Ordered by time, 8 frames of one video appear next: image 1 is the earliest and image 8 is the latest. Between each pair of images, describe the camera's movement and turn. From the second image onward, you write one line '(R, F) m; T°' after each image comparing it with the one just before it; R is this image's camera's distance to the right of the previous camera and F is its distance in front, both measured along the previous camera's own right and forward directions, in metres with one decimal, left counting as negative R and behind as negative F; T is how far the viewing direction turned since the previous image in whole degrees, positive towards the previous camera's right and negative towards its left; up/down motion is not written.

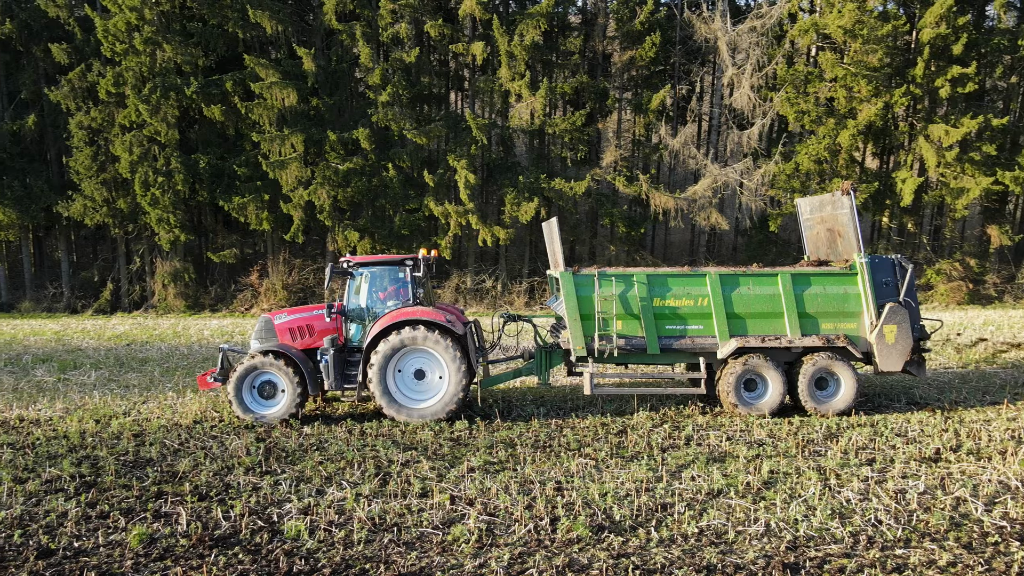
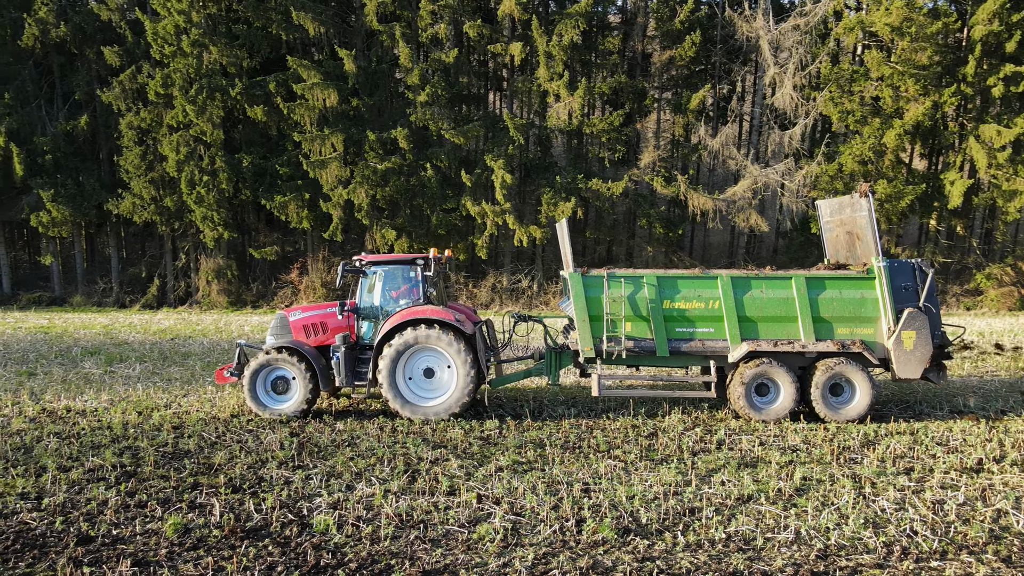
(0.0, 0.0) m; -3°
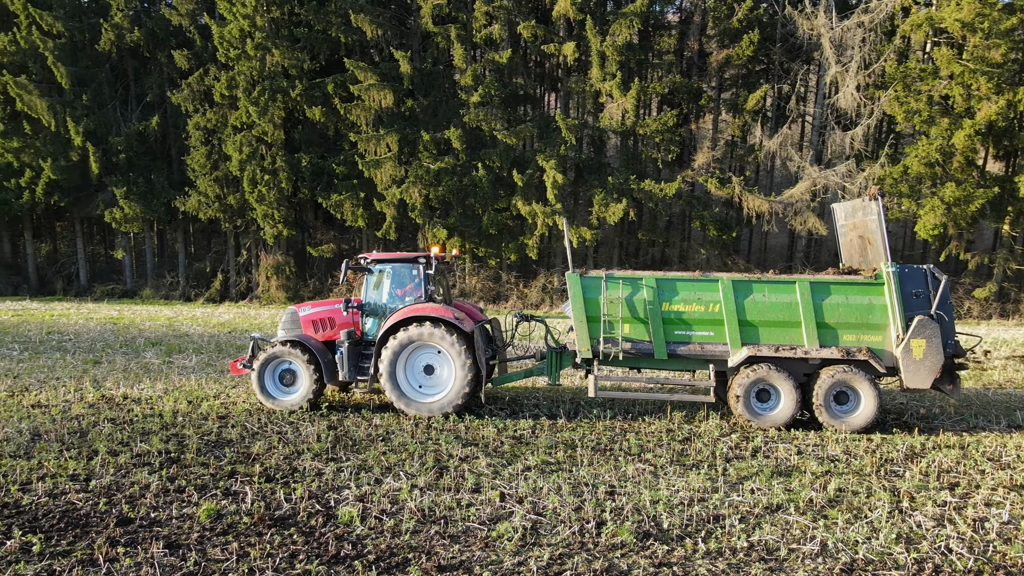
(+0.2, 0.0) m; -5°
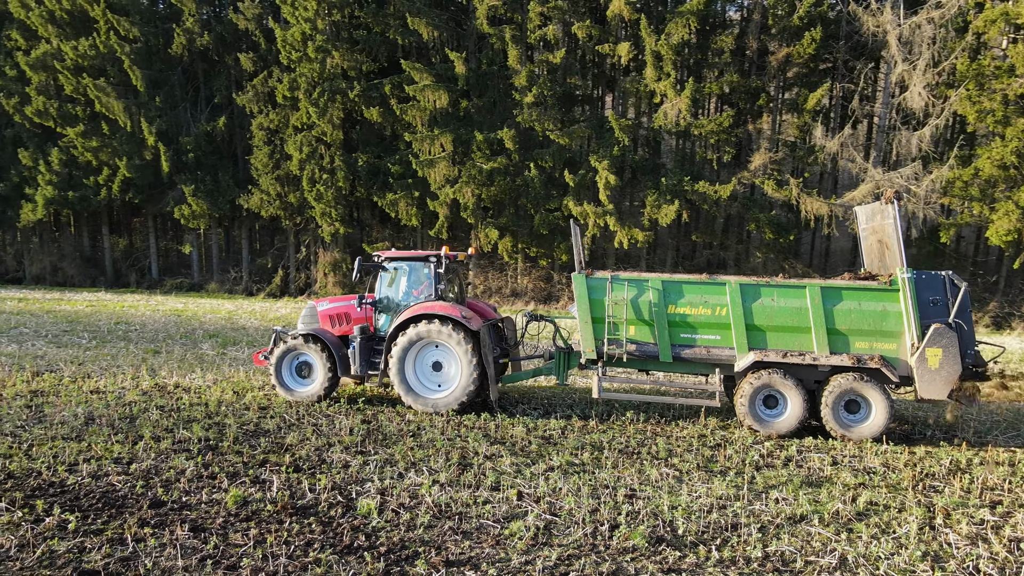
(+0.2, 0.0) m; -5°
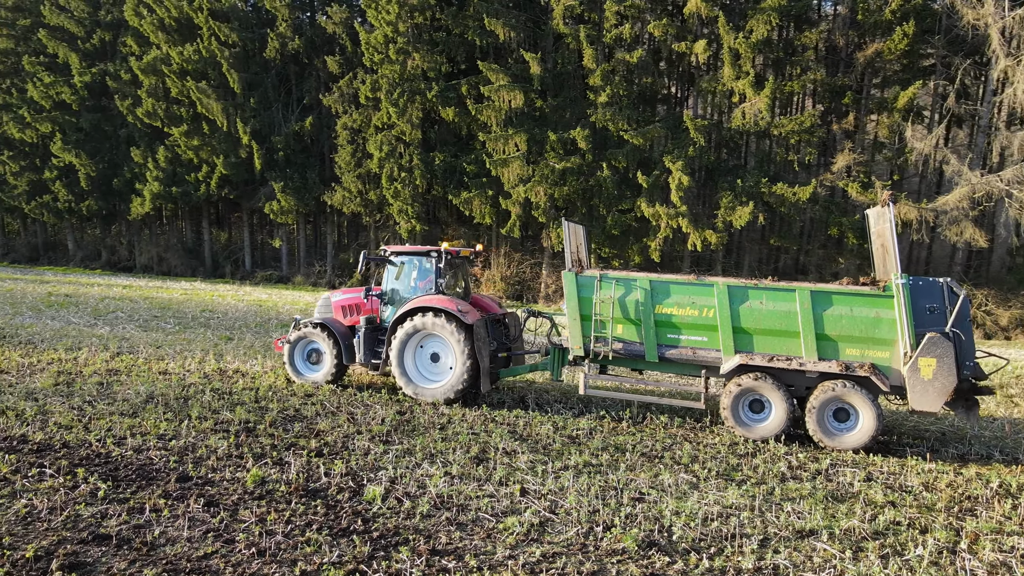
(+0.4, 0.0) m; -7°
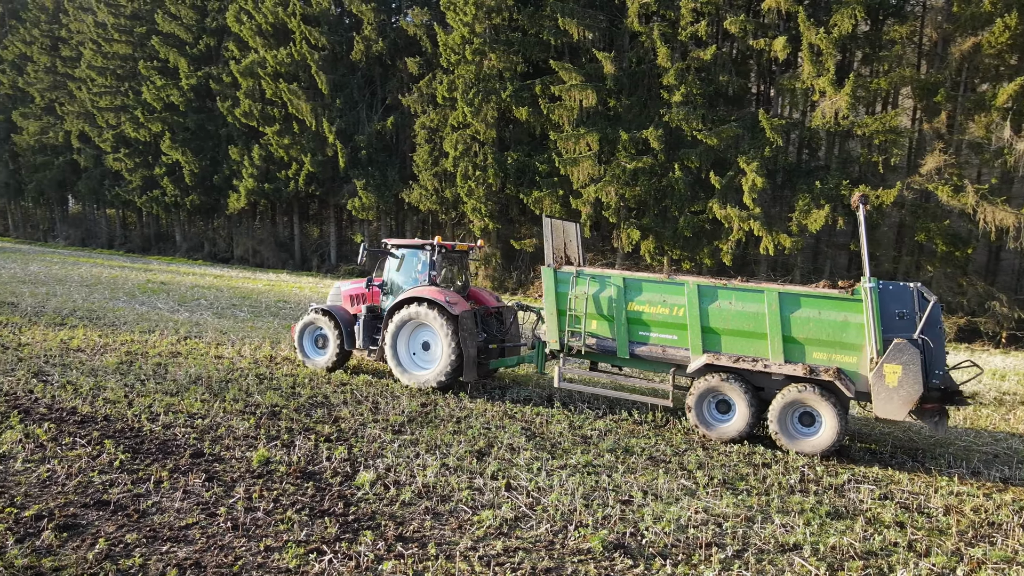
(+0.5, 0.0) m; -7°
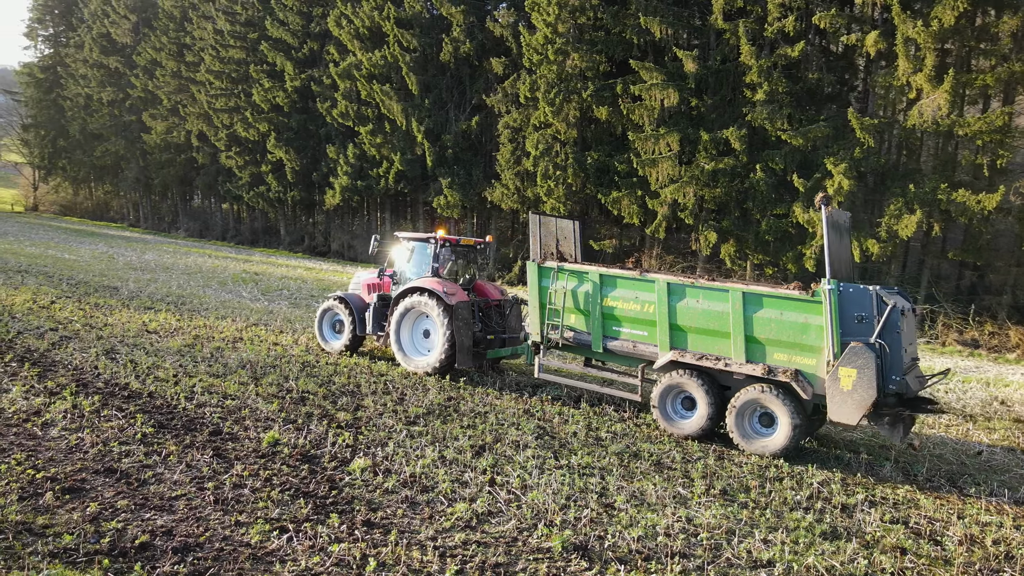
(+0.6, 0.0) m; -8°
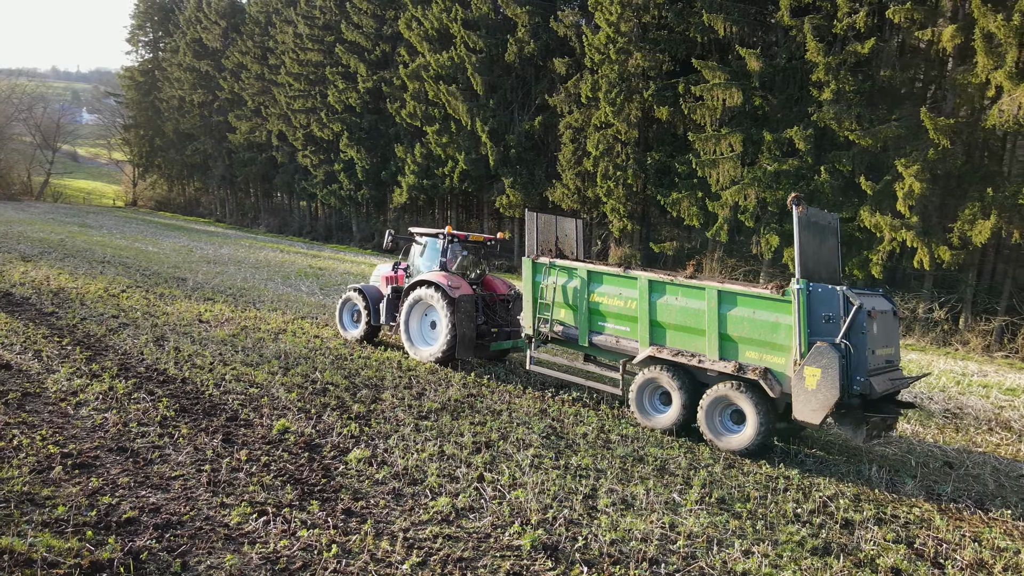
(+0.4, 0.0) m; -6°
